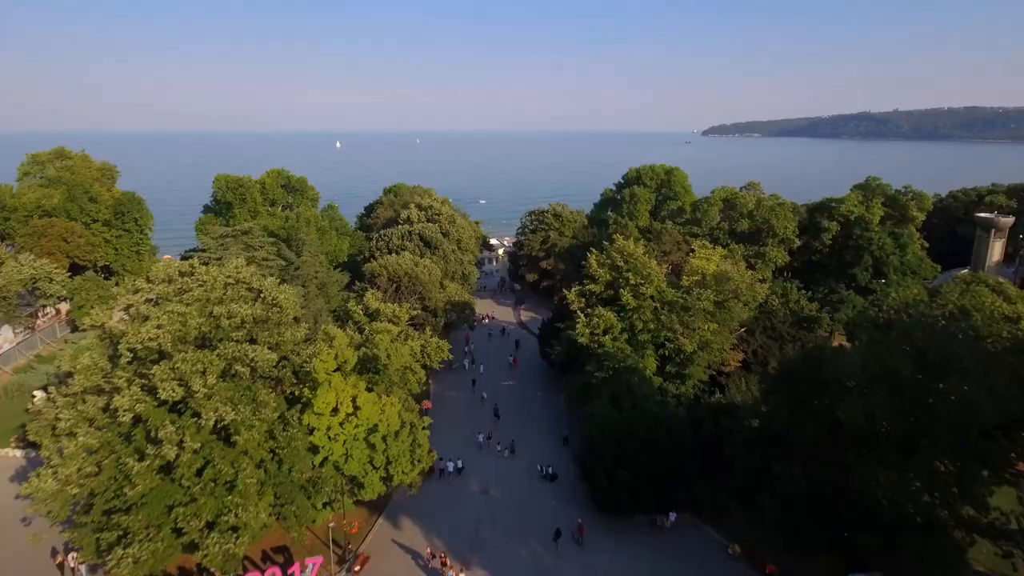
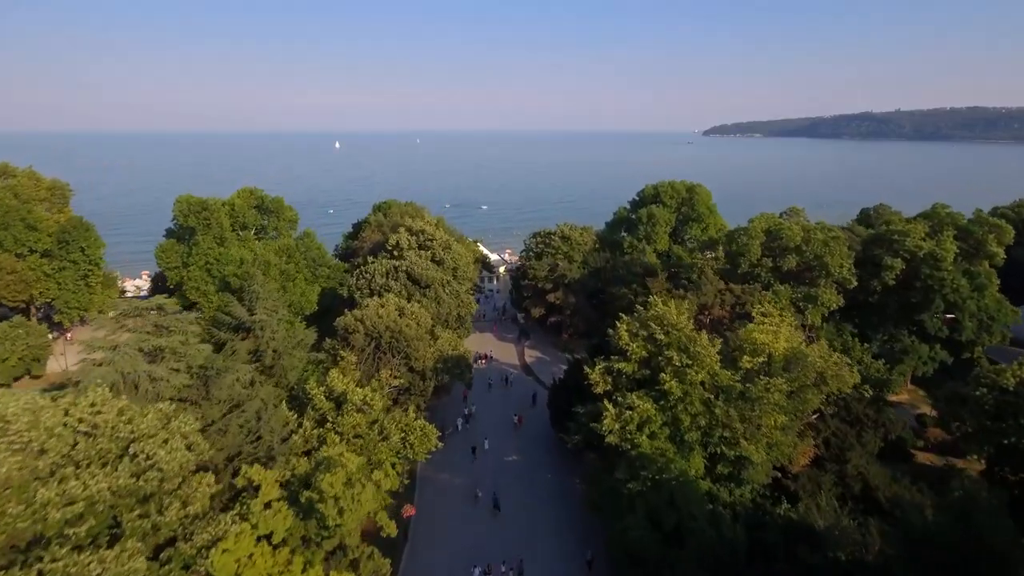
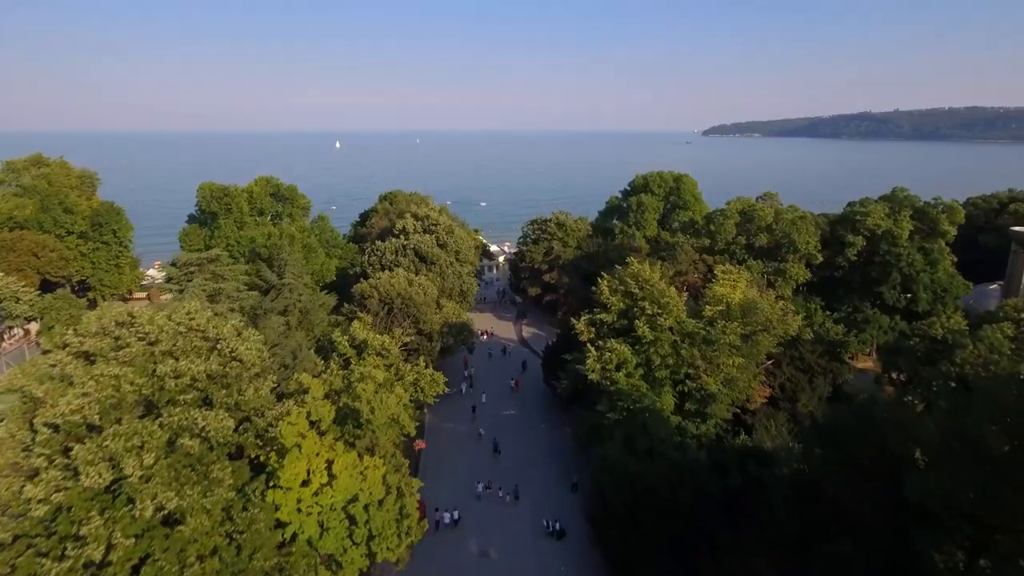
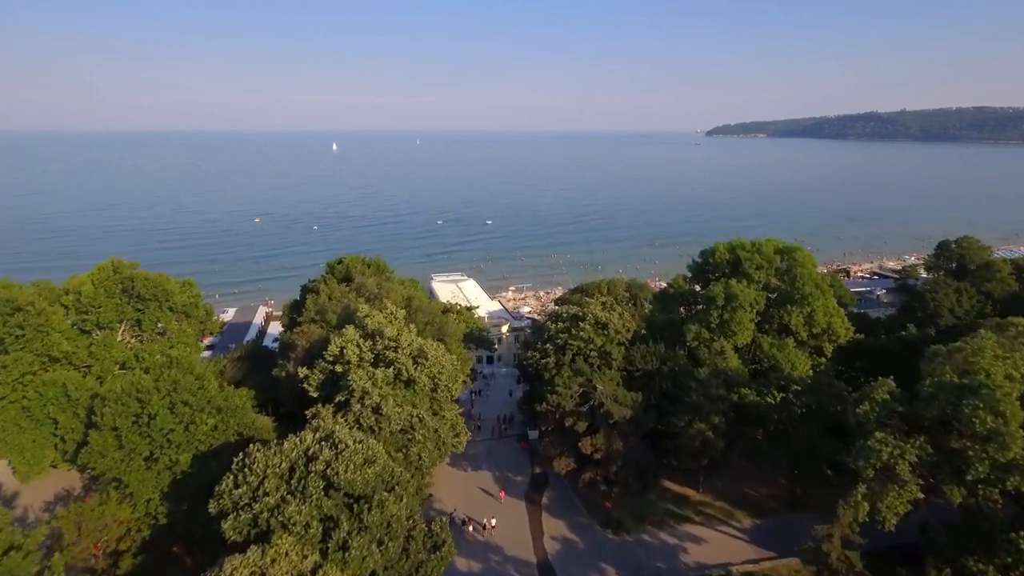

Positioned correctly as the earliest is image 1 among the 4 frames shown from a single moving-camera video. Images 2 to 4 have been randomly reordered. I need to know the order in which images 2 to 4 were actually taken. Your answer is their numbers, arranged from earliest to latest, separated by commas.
3, 2, 4
